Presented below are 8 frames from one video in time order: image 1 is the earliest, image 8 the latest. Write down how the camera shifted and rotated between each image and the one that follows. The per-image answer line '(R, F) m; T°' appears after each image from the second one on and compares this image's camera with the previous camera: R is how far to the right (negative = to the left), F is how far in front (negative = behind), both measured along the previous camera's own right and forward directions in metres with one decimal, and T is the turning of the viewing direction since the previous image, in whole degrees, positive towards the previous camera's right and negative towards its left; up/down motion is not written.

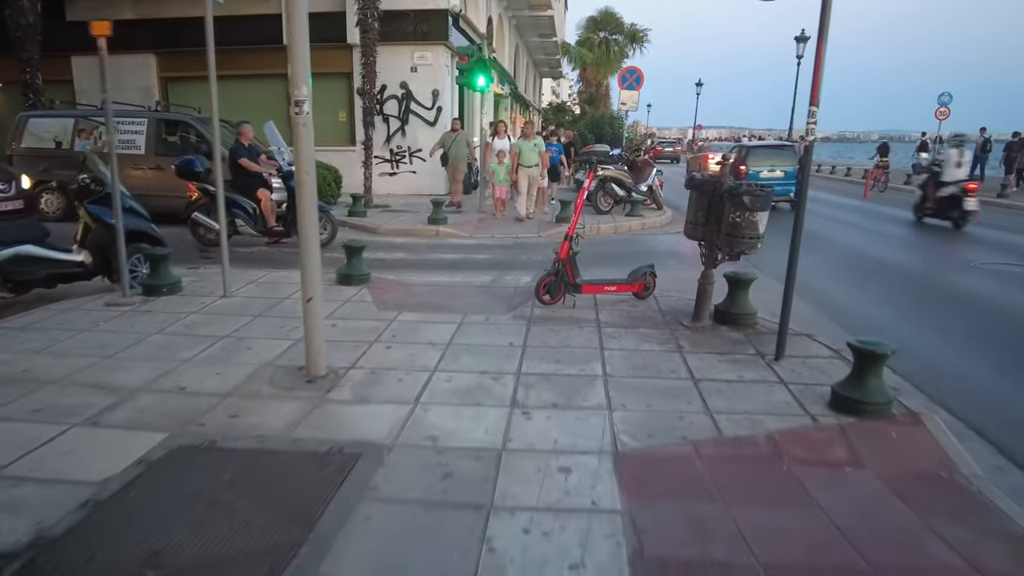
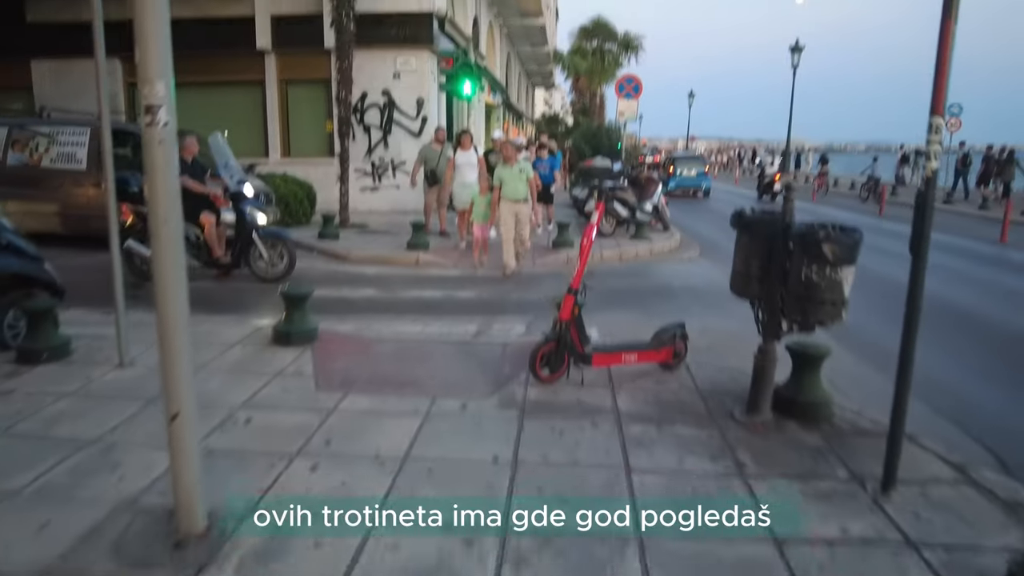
(+0.1, +1.7) m; 0°
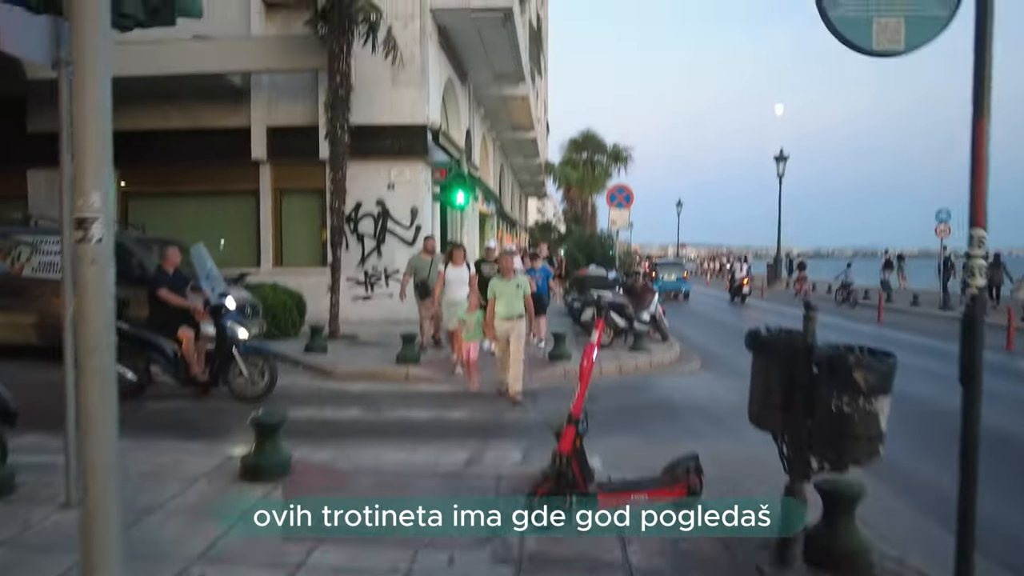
(0.0, +0.4) m; +1°
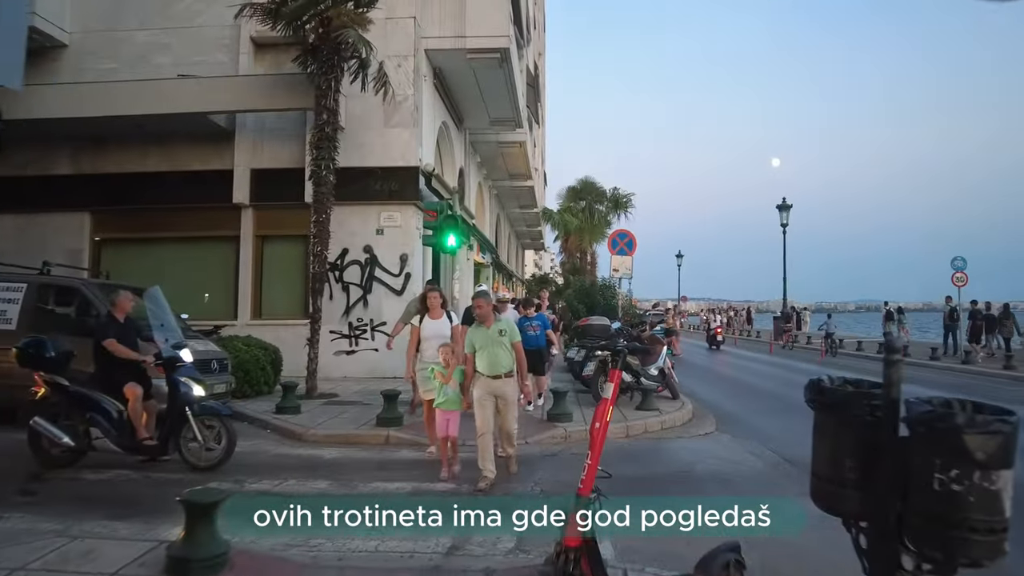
(0.0, +1.0) m; 0°
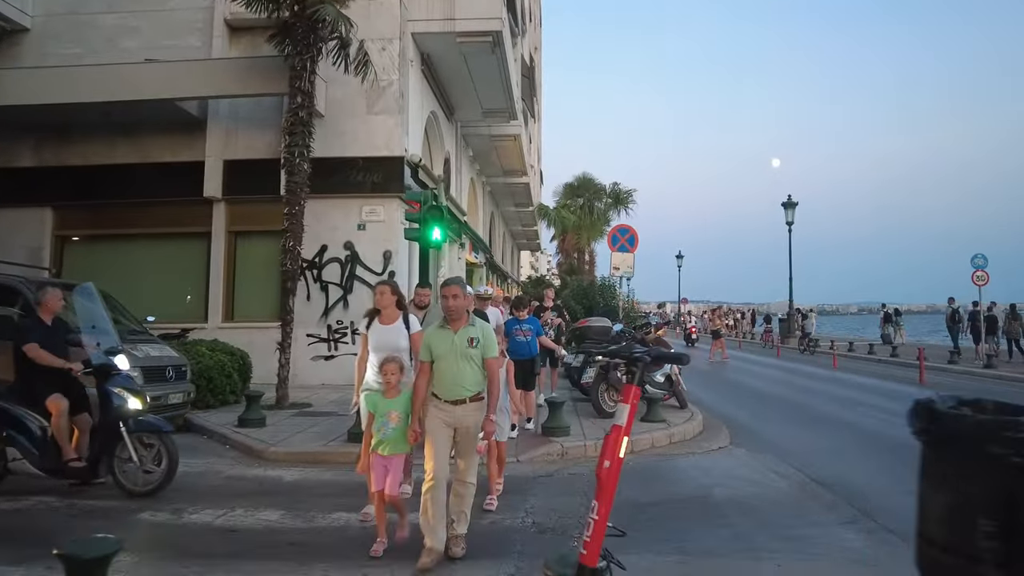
(+0.1, +1.1) m; 0°
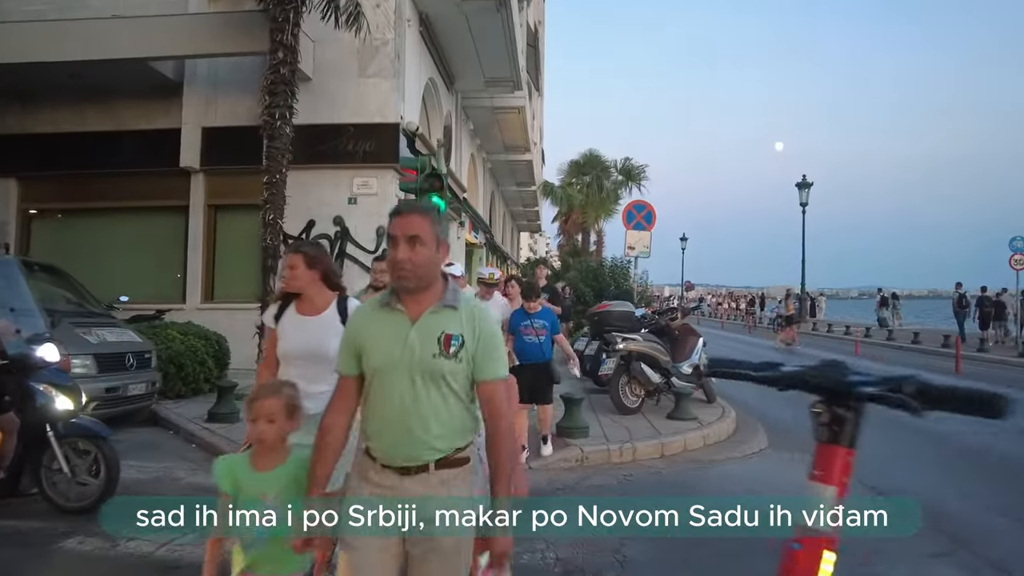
(-0.1, +1.2) m; 0°
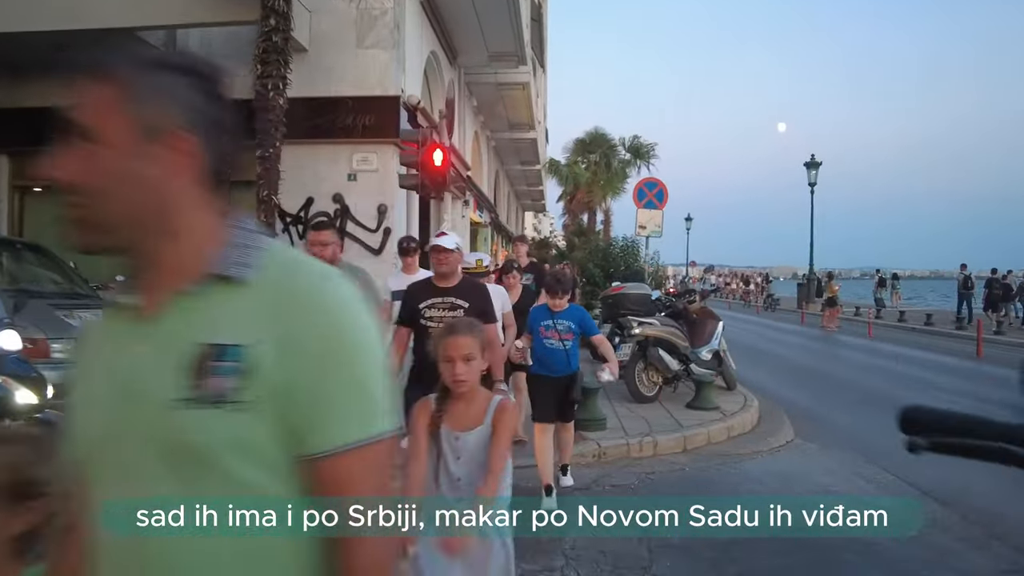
(-0.1, +0.5) m; 0°
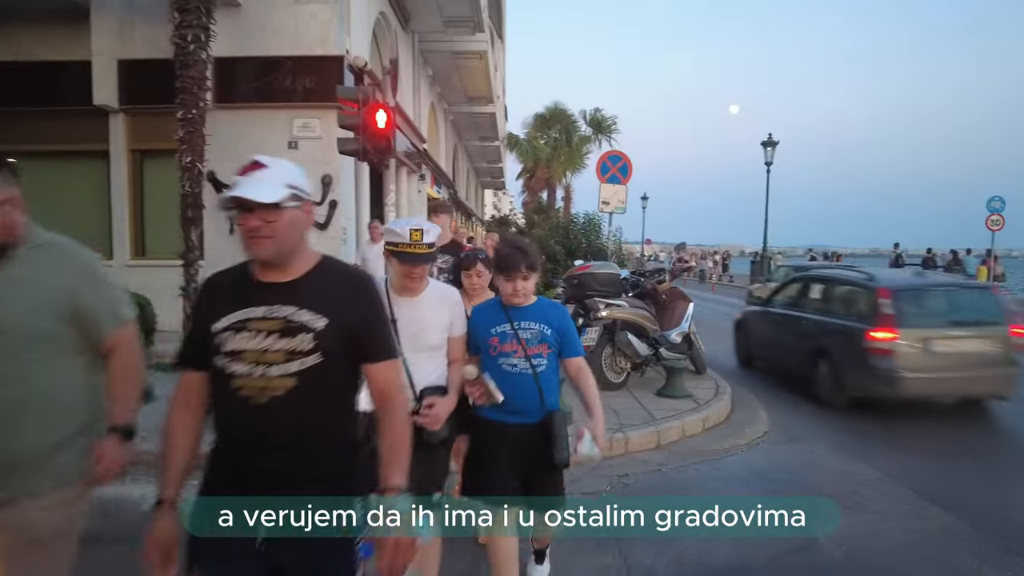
(0.0, +0.7) m; +4°
